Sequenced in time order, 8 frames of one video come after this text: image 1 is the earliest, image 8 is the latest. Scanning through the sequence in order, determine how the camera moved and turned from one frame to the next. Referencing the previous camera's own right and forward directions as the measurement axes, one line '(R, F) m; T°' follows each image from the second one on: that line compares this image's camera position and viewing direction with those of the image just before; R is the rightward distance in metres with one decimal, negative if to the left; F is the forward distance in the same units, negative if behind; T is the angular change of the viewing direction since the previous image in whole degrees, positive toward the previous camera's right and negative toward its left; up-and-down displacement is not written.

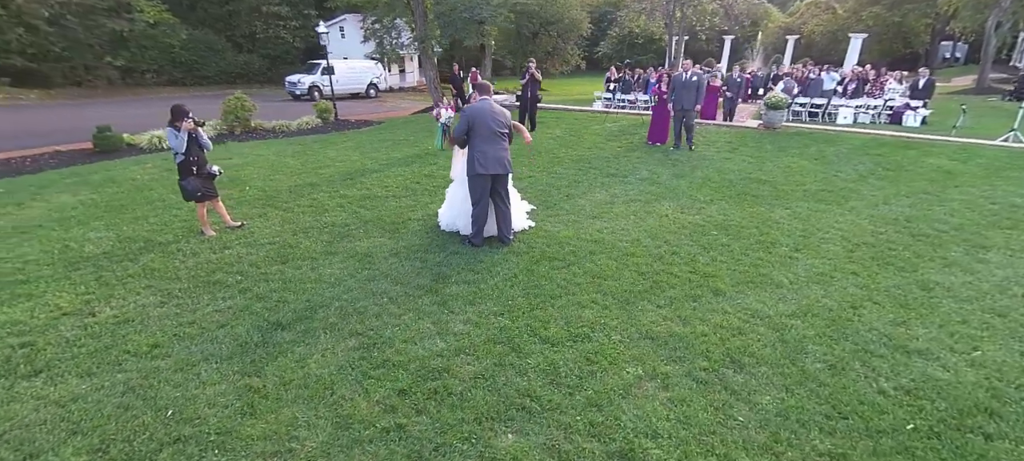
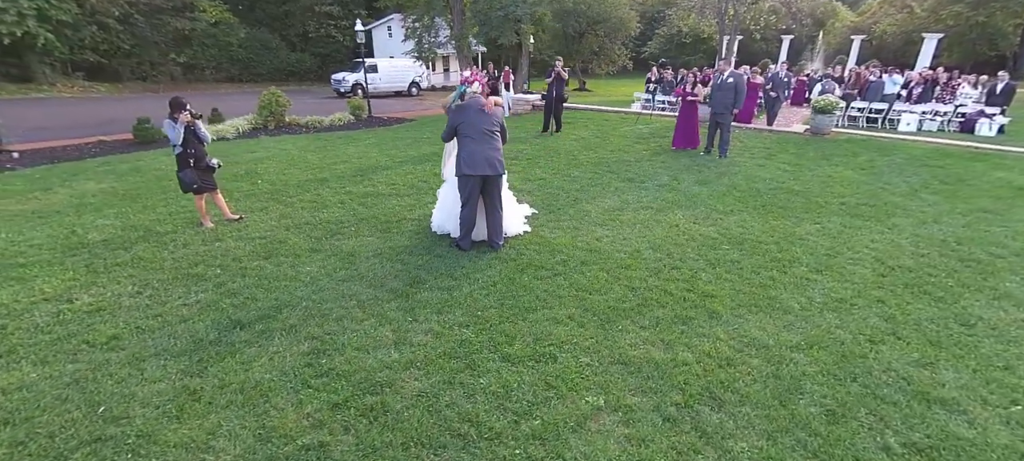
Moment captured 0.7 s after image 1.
(+0.5, +0.3) m; -5°
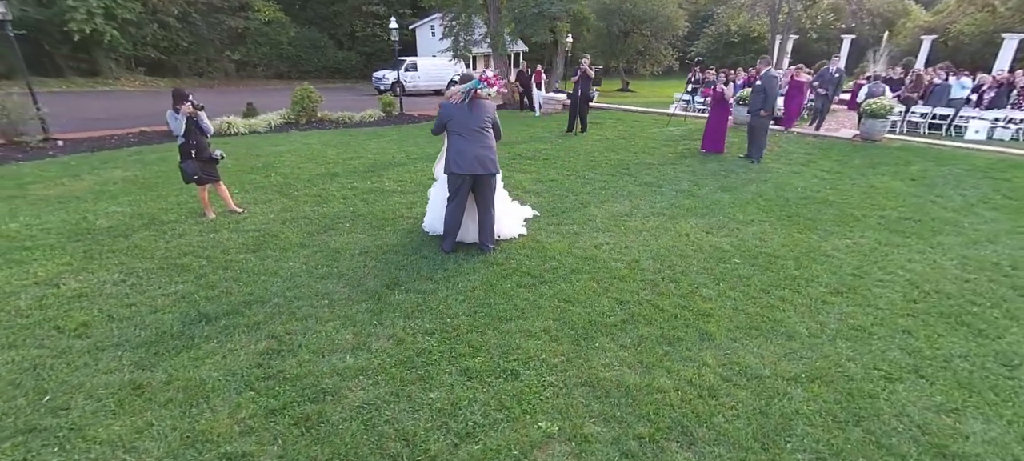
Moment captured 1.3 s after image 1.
(+0.5, +0.3) m; -5°
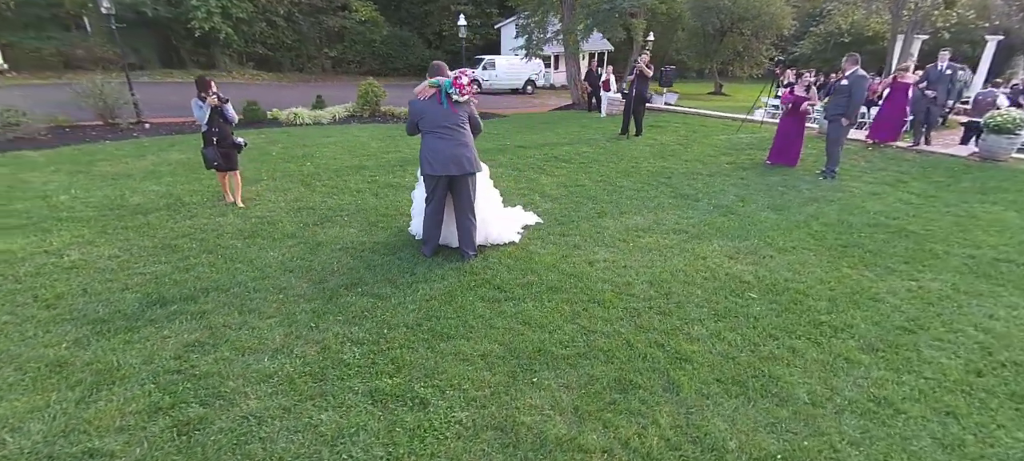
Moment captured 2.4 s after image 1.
(+0.8, +0.4) m; -10°
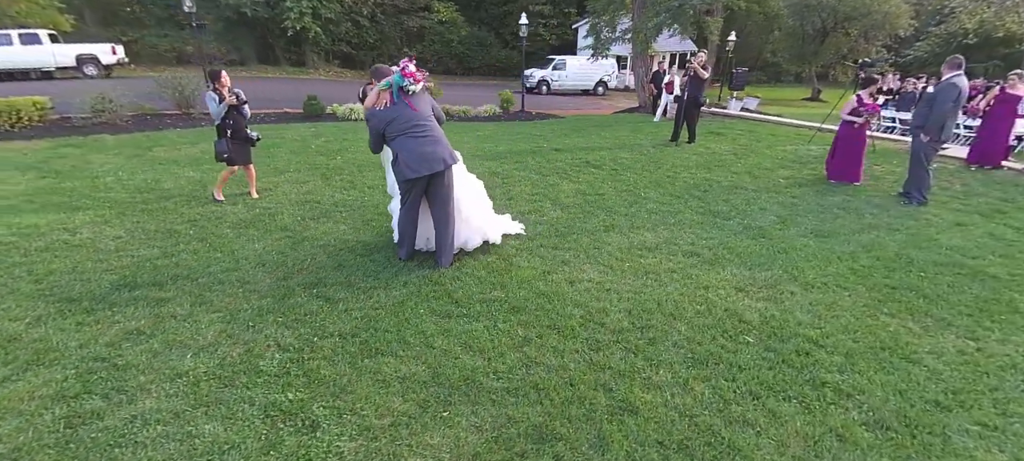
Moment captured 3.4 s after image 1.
(+0.8, +0.4) m; -9°
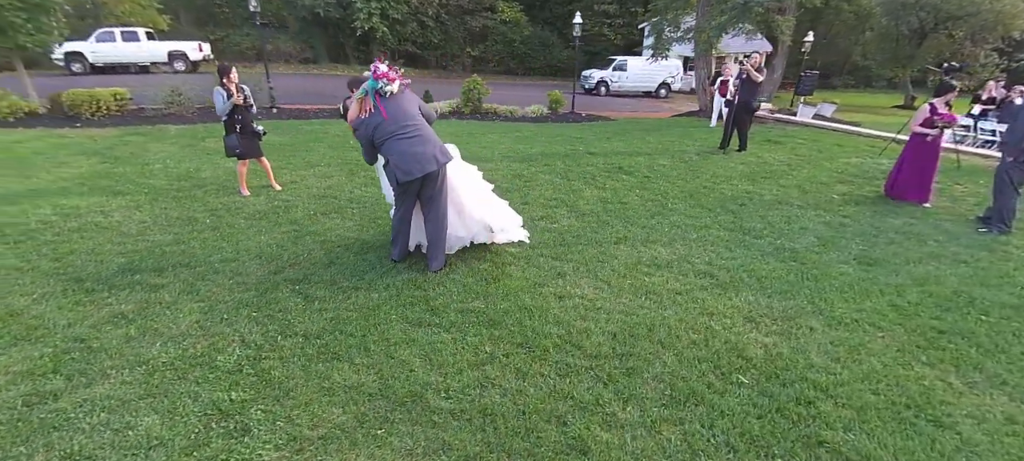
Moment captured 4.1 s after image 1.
(+0.5, +0.2) m; -7°
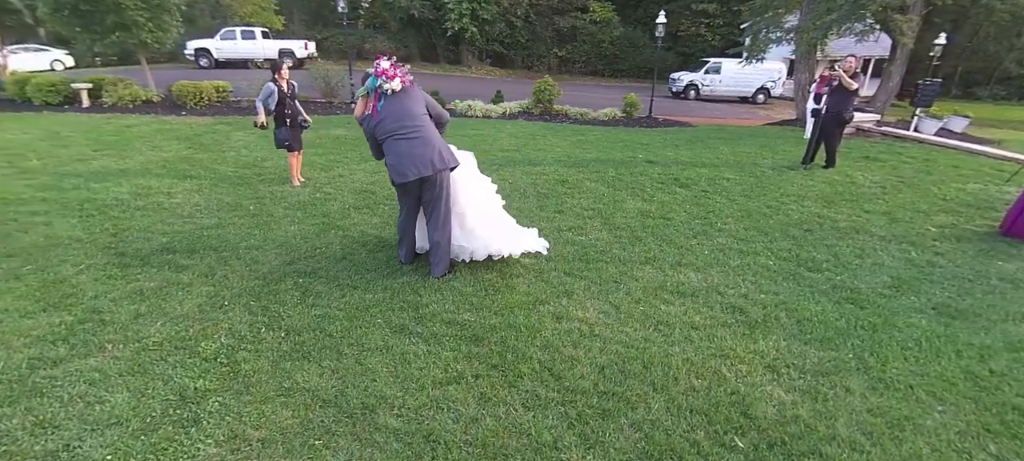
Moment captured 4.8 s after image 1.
(+0.6, +0.2) m; -10°
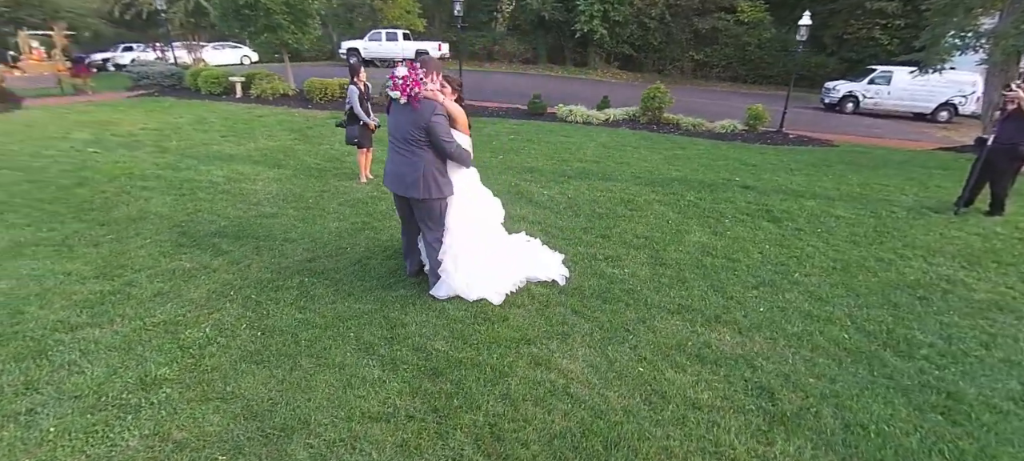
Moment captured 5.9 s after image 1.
(+0.8, +0.4) m; -14°
